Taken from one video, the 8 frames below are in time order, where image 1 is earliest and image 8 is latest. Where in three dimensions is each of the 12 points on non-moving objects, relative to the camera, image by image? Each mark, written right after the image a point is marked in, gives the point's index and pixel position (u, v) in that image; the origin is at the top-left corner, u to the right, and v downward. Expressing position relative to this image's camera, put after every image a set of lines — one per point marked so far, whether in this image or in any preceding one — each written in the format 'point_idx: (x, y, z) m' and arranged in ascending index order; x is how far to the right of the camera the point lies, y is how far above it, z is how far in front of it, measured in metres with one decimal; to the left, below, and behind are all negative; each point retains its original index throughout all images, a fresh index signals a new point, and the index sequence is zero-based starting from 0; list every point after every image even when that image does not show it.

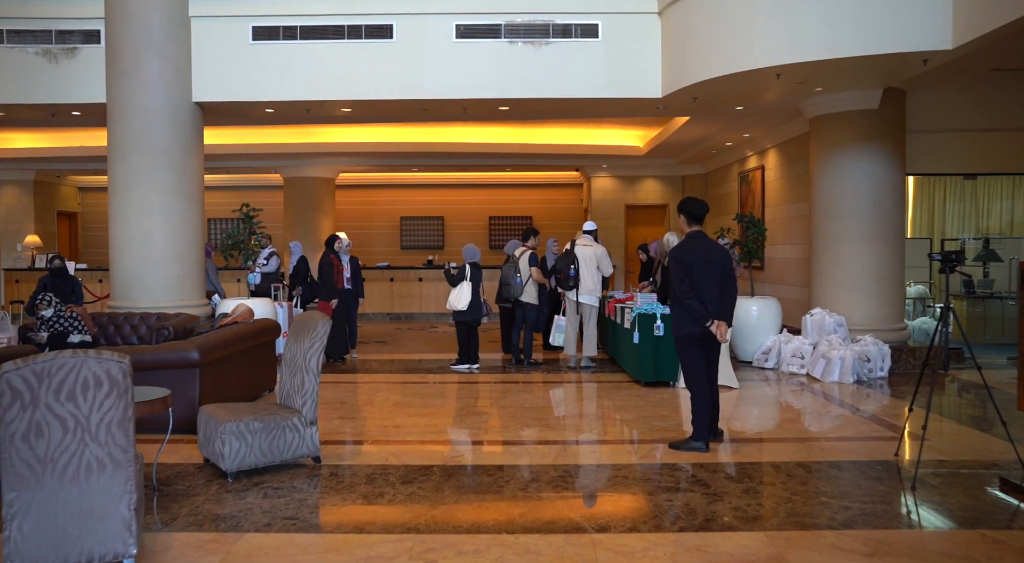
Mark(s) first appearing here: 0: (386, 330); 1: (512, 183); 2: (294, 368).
0: (-2.2, -0.9, +12.3) m
1: (0.0, +2.3, +16.7) m
2: (-1.4, -0.5, +4.5) m
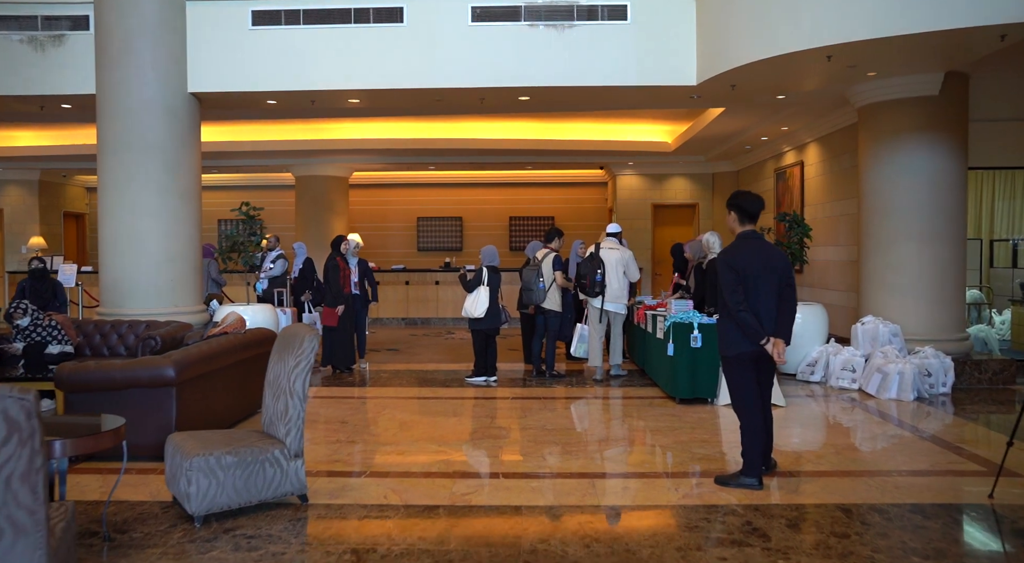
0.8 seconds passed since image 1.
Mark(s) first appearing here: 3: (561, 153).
0: (-1.8, -0.9, +11.7) m
1: (+0.5, +2.2, +16.0) m
2: (-1.3, -0.6, +3.9) m
3: (+0.9, +2.4, +13.7) m
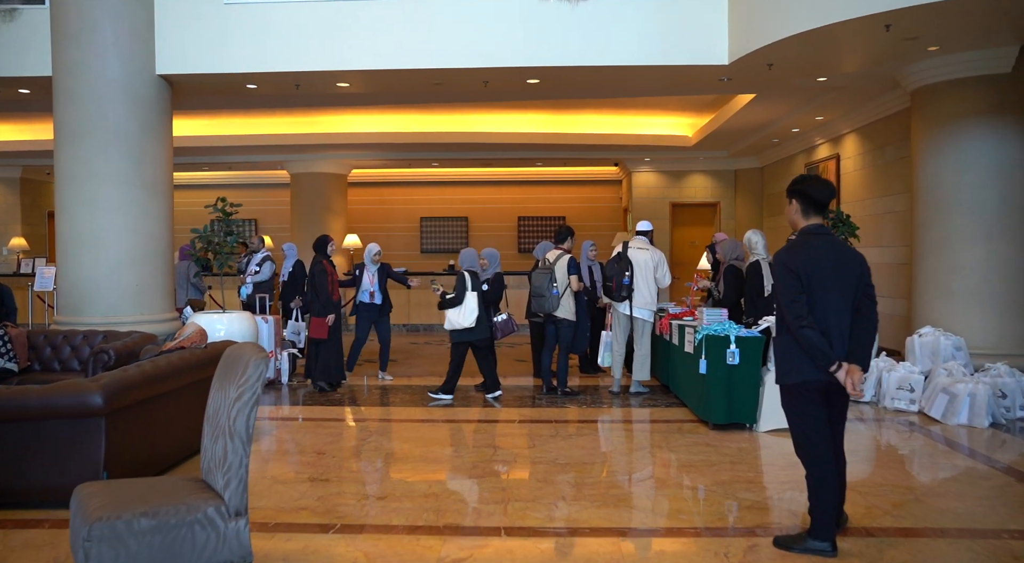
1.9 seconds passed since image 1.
0: (-1.7, -1.0, +10.9) m
1: (+0.6, +2.1, +15.1) m
2: (-1.2, -0.6, +3.0) m
3: (+1.1, +2.4, +12.8) m
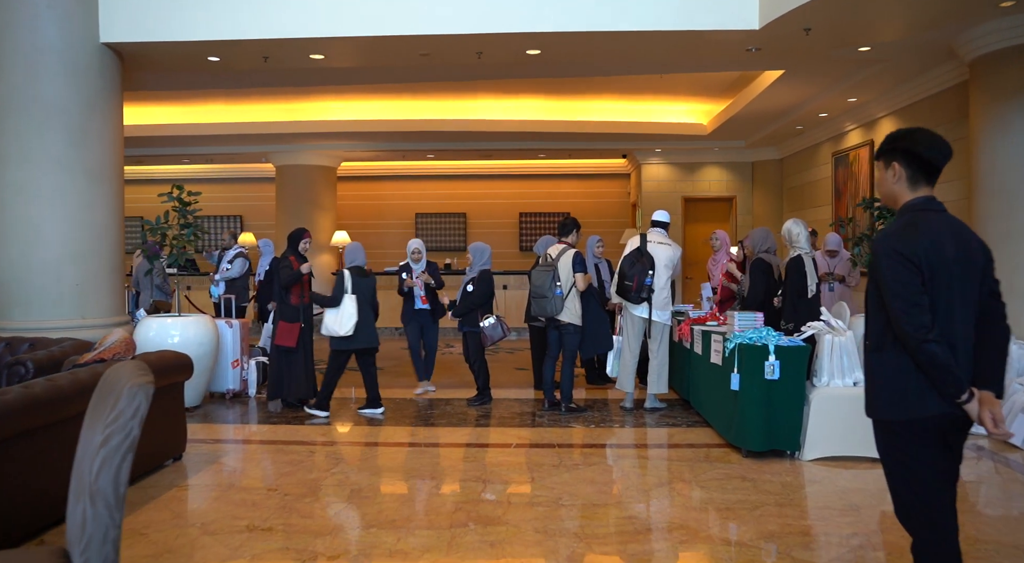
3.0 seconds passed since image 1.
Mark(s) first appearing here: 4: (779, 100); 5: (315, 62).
0: (-1.7, -1.0, +10.0) m
1: (+0.7, +2.1, +14.2) m
2: (-1.3, -0.6, +2.2) m
3: (+1.1, +2.4, +11.9) m
4: (+3.4, +2.3, +9.1) m
5: (-1.8, +2.0, +6.6) m
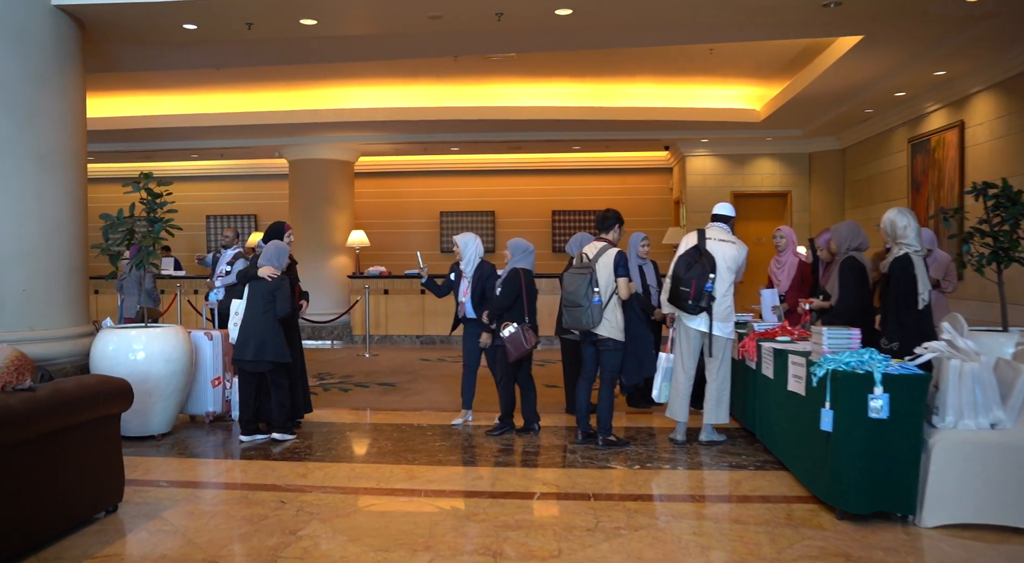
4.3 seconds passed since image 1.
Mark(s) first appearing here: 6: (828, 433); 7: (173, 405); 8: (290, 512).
0: (-1.3, -1.0, +9.1) m
1: (+1.3, +2.1, +13.2) m
2: (-1.3, -0.6, +1.2) m
3: (+1.6, +2.3, +10.8) m
4: (+3.7, +2.2, +7.9) m
5: (-1.6, +2.0, +5.7) m
6: (+1.6, -0.7, +3.5) m
7: (-2.4, -0.9, +5.0) m
8: (-1.1, -1.2, +3.7) m
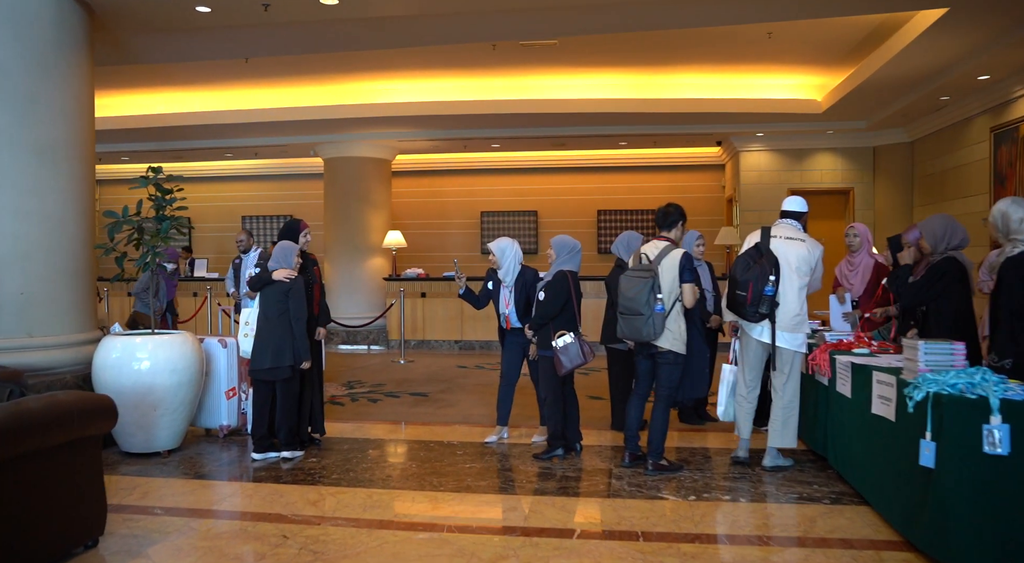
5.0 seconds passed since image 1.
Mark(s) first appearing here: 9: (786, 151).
0: (-0.8, -1.1, +8.6) m
1: (+2.0, +2.0, +12.6) m
2: (-1.3, -0.6, +0.7) m
3: (+2.2, +2.3, +10.2) m
4: (+4.1, +2.2, +7.1) m
5: (-1.3, +2.0, +5.3) m
6: (+1.7, -0.8, +2.9) m
7: (-2.1, -0.9, +4.6) m
8: (-1.0, -1.2, +3.2) m
9: (+4.2, +2.0, +11.2) m
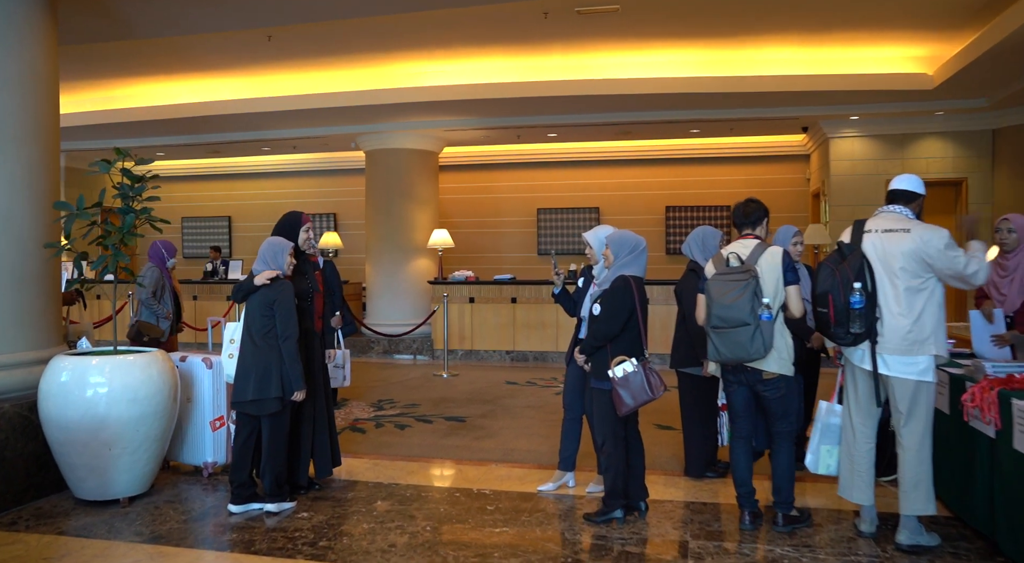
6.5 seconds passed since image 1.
0: (-0.3, -1.1, +7.6) m
1: (+3.0, +2.0, +11.3) m
2: (-1.4, -0.7, -0.2) m
3: (+2.9, +2.2, +8.9) m
4: (+4.6, +2.1, +5.7) m
5: (-1.0, +1.9, +4.3) m
6: (+1.8, -0.8, +1.7) m
7: (-1.9, -0.9, +3.7) m
8: (-0.9, -1.2, +2.2) m
9: (+5.0, +1.9, +9.7) m
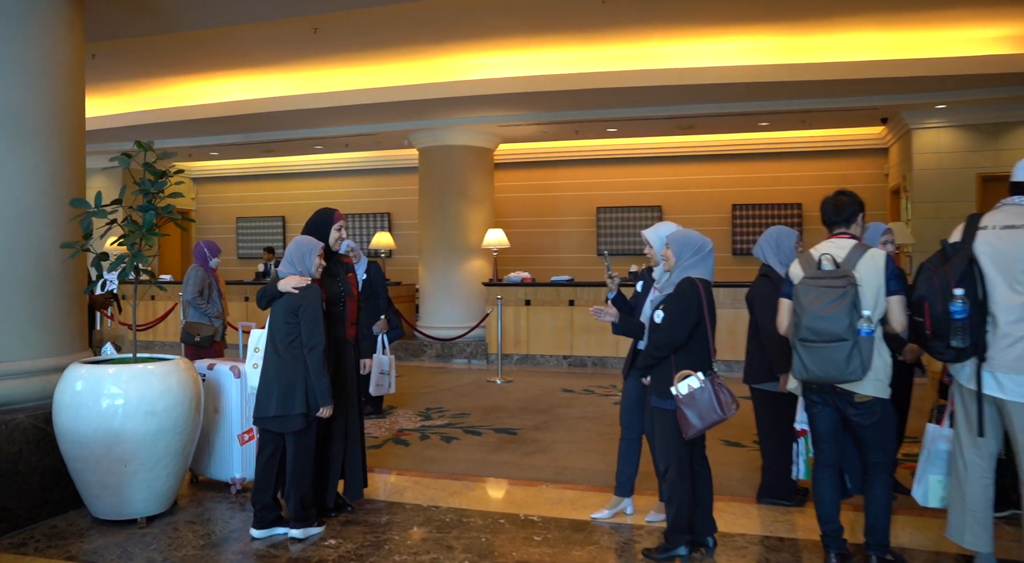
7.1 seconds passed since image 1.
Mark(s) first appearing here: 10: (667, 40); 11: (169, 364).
0: (+0.3, -1.1, +7.2) m
1: (+3.8, +1.9, +10.6) m
2: (-1.5, -0.7, -0.5) m
3: (+3.5, +2.2, +8.2) m
4: (+4.9, +2.1, +4.9) m
5: (-0.7, +1.9, +4.0) m
6: (+1.8, -0.8, +1.1) m
7: (-1.7, -0.9, +3.5) m
8: (-0.8, -1.3, +1.9) m
9: (+5.8, +1.9, +8.8) m
10: (+1.7, +2.6, +7.7) m
11: (-1.7, -0.4, +3.5) m
